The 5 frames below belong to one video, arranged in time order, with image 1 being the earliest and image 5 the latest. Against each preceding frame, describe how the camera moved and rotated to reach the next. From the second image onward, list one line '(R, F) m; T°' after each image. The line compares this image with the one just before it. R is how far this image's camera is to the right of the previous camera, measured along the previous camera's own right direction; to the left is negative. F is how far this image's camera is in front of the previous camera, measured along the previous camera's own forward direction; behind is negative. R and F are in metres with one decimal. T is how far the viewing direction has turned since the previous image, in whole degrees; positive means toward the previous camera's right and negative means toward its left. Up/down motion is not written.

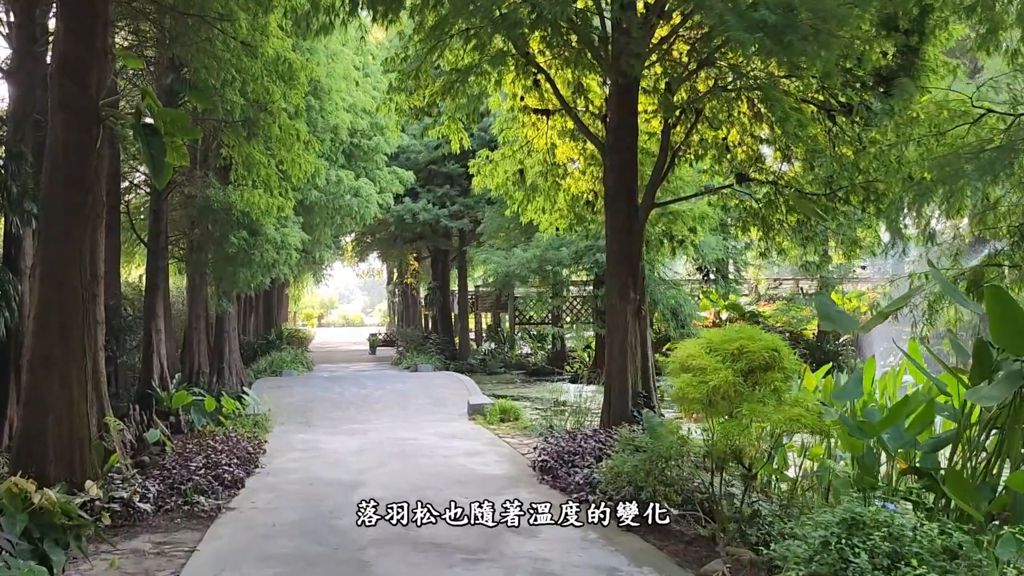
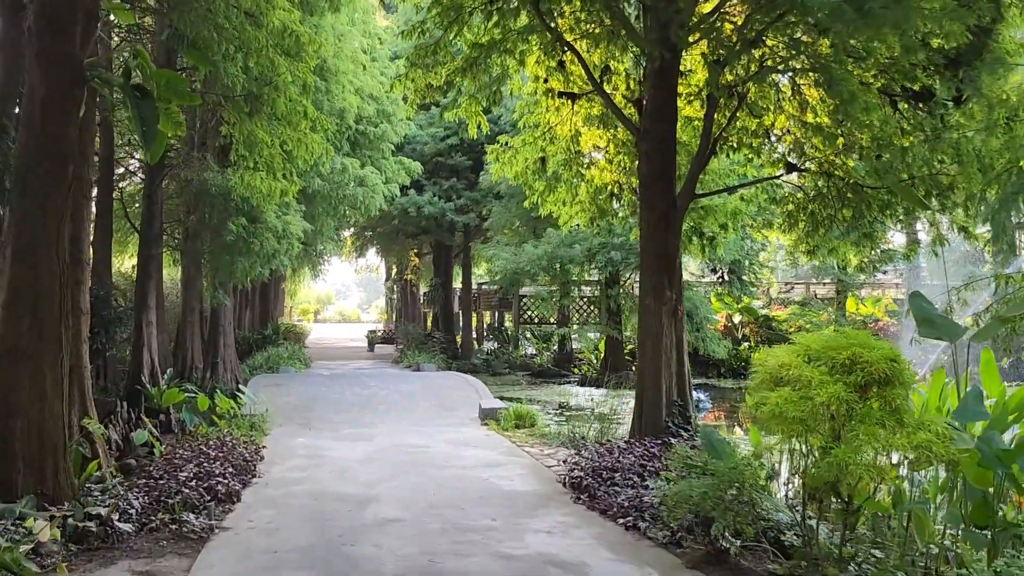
(-0.2, +0.6) m; 0°
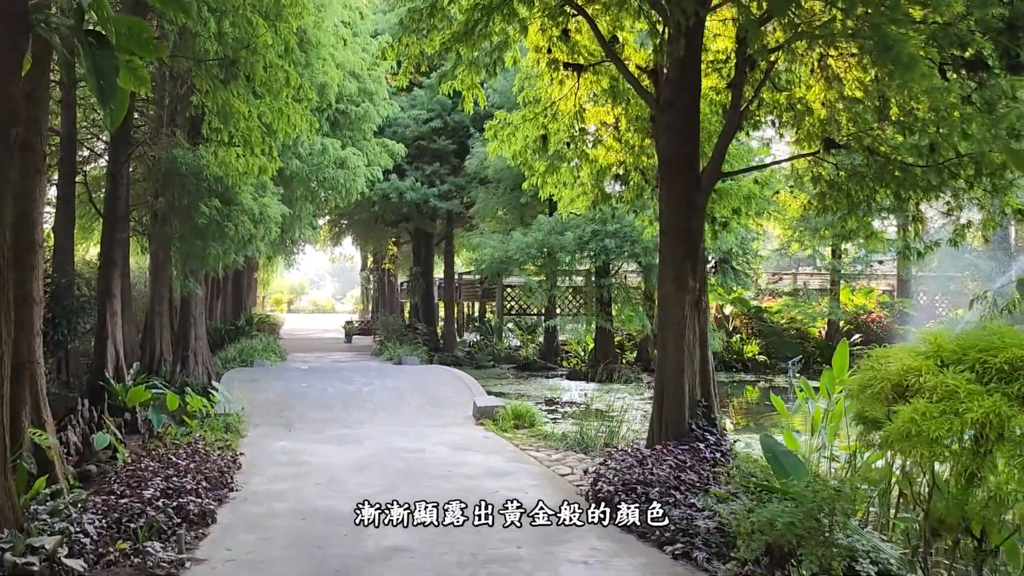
(-0.2, +0.6) m; +2°
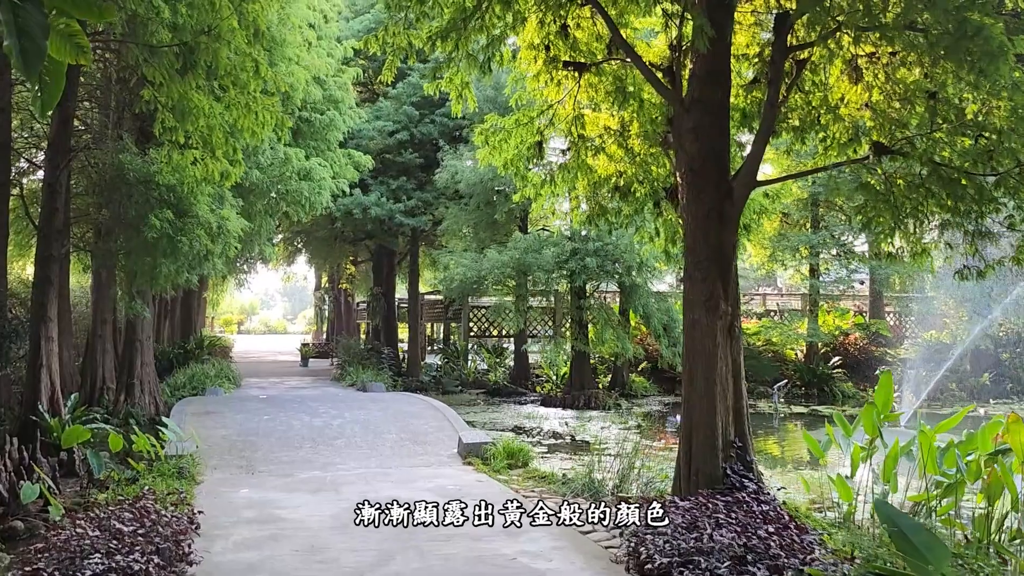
(-0.3, +0.7) m; +4°
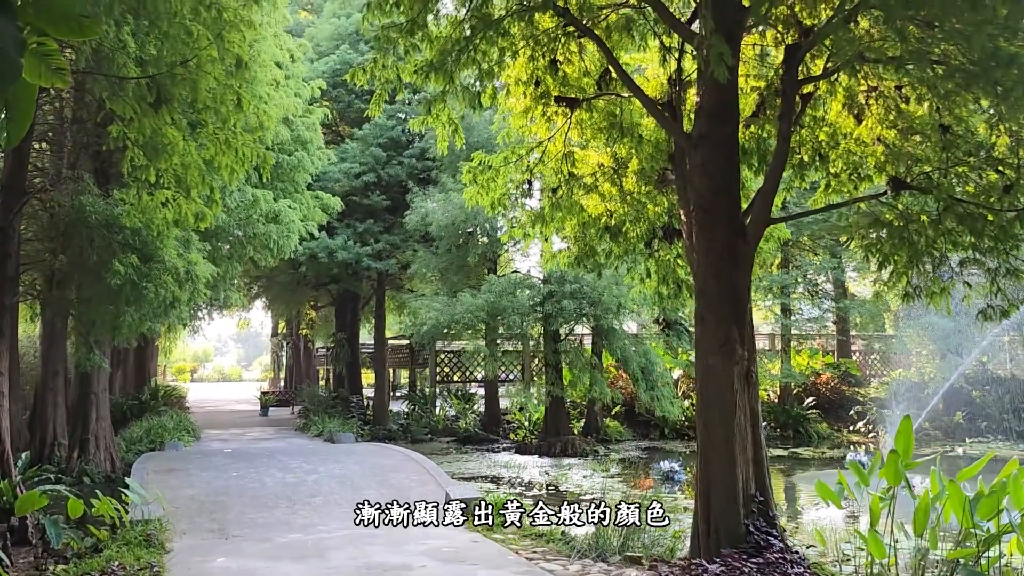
(-0.3, +0.3) m; +3°
